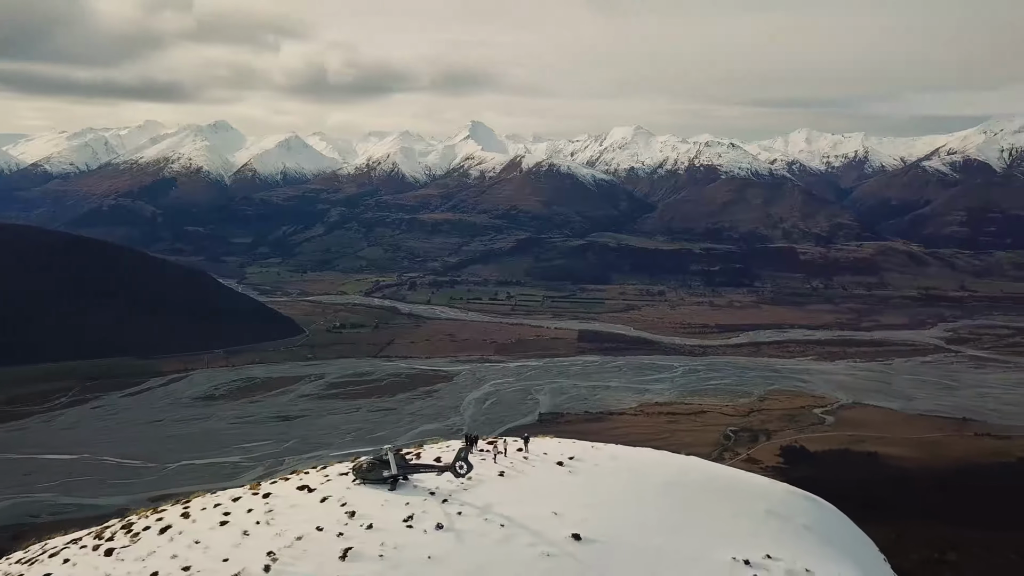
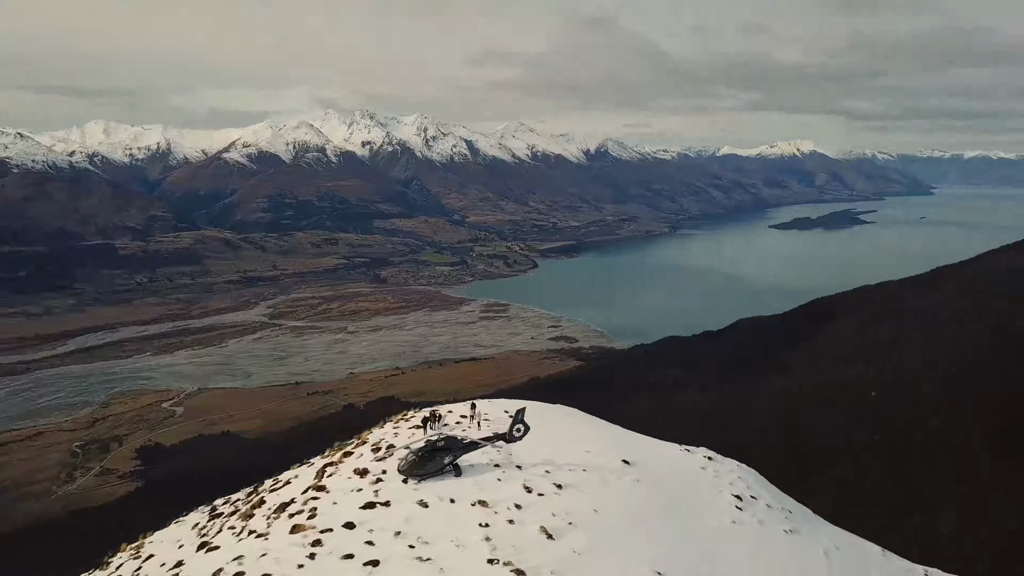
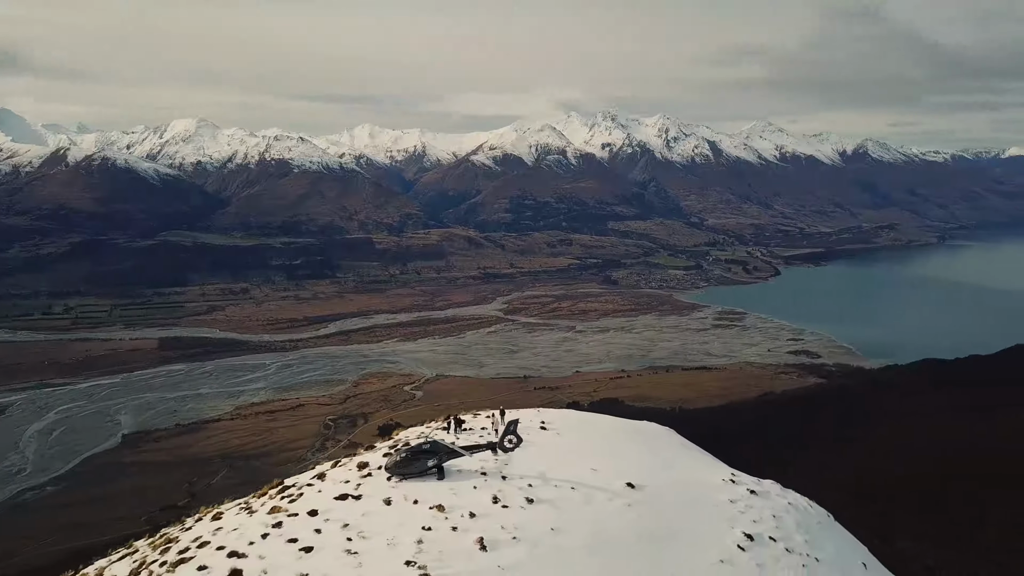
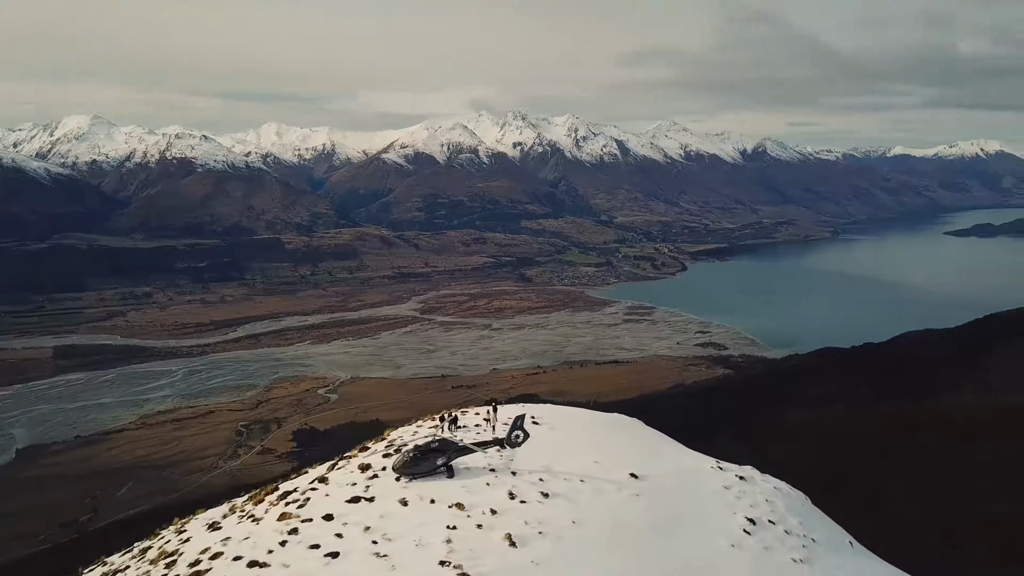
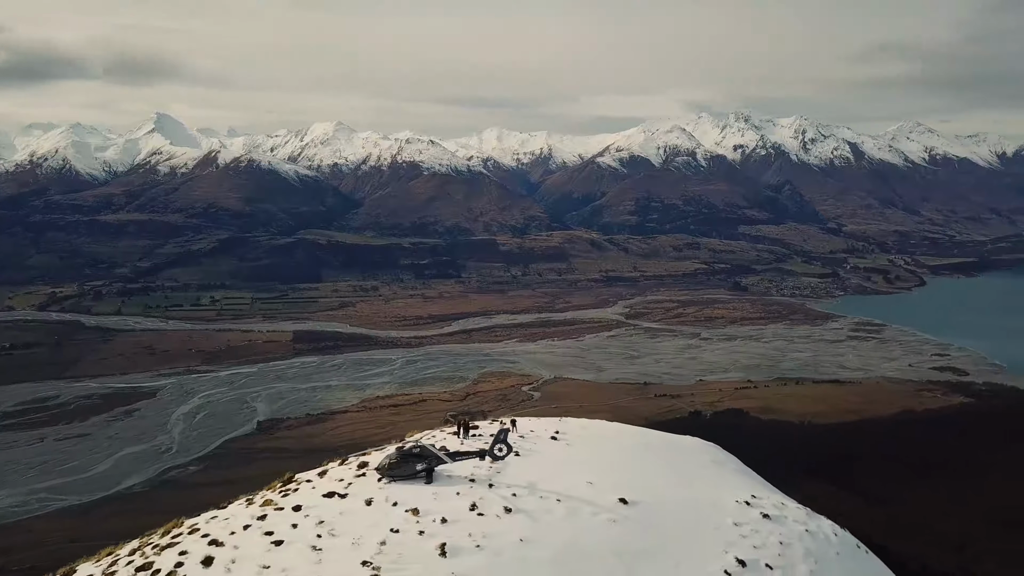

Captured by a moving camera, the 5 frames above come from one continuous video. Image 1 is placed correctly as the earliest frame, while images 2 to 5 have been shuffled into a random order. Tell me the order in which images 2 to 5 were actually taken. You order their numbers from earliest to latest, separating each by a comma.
5, 3, 4, 2
